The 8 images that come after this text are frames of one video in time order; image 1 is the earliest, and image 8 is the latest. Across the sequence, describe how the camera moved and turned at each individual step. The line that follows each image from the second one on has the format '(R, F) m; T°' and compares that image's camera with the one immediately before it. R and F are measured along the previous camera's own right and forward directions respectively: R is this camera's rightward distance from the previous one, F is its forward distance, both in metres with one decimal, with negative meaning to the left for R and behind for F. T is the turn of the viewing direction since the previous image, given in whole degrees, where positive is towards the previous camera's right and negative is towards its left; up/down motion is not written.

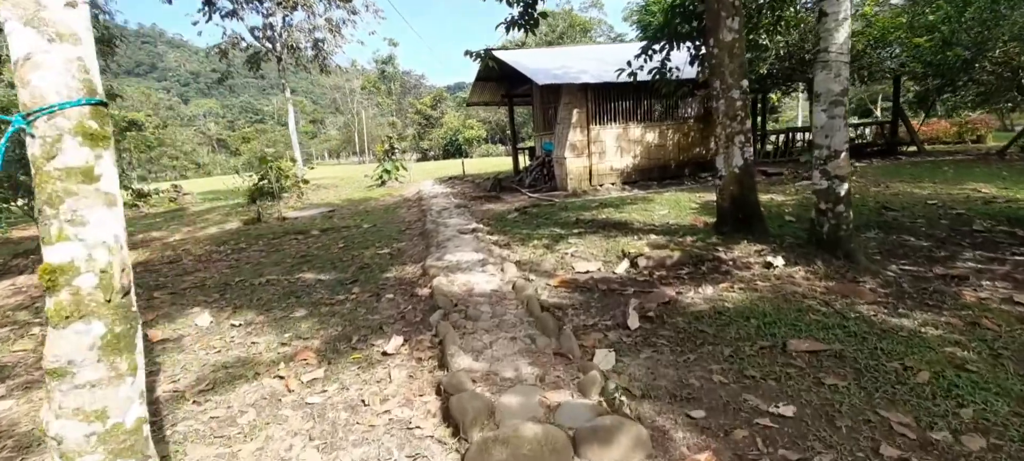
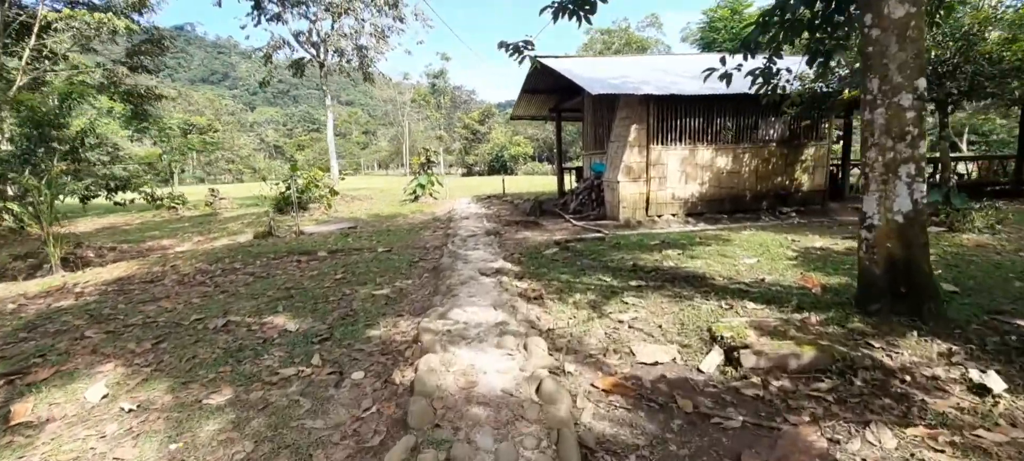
(+0.1, +1.5) m; -5°
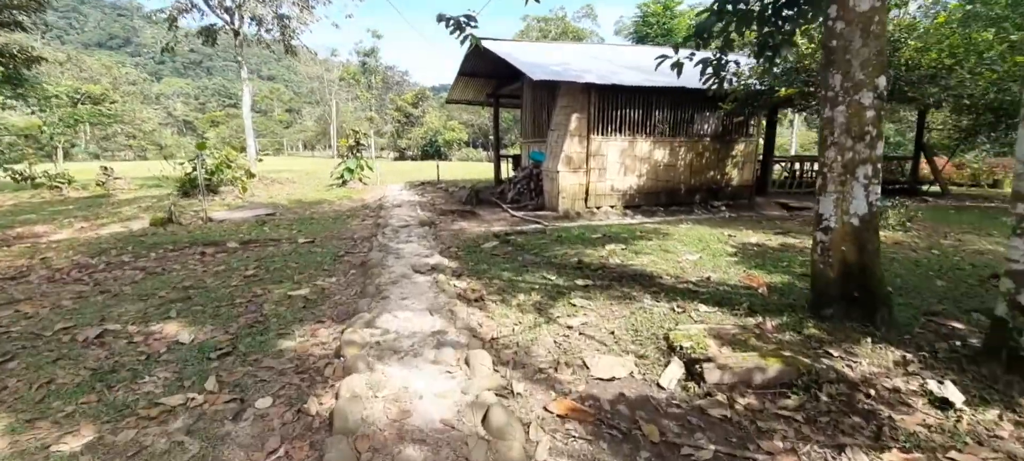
(0.0, +0.4) m; +8°
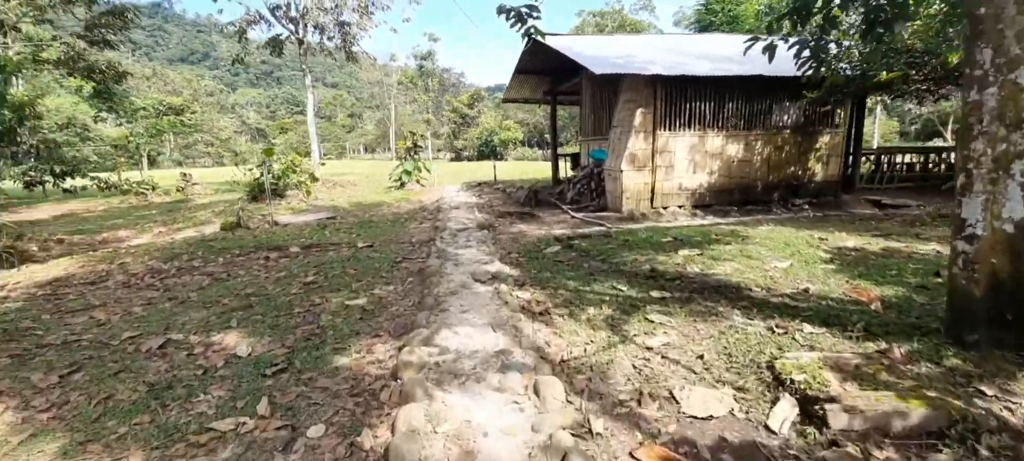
(-0.1, +0.3) m; -6°
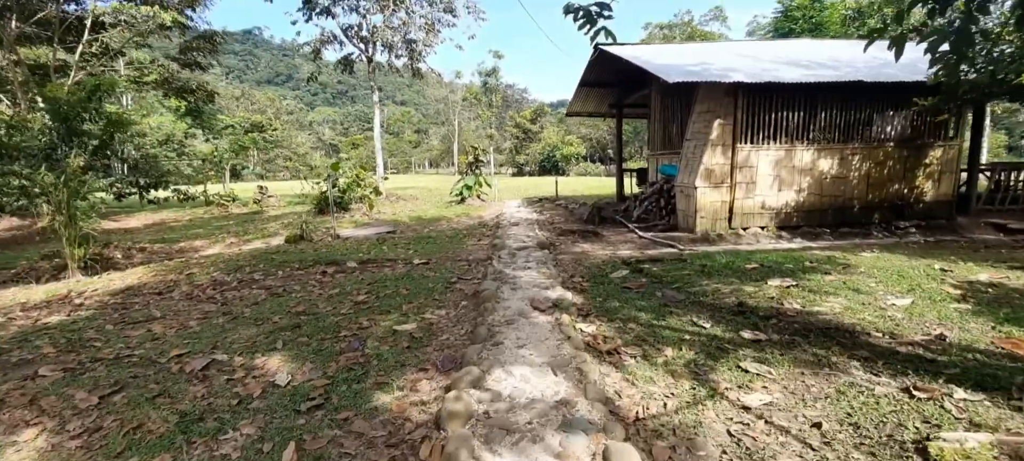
(0.0, +0.4) m; -7°
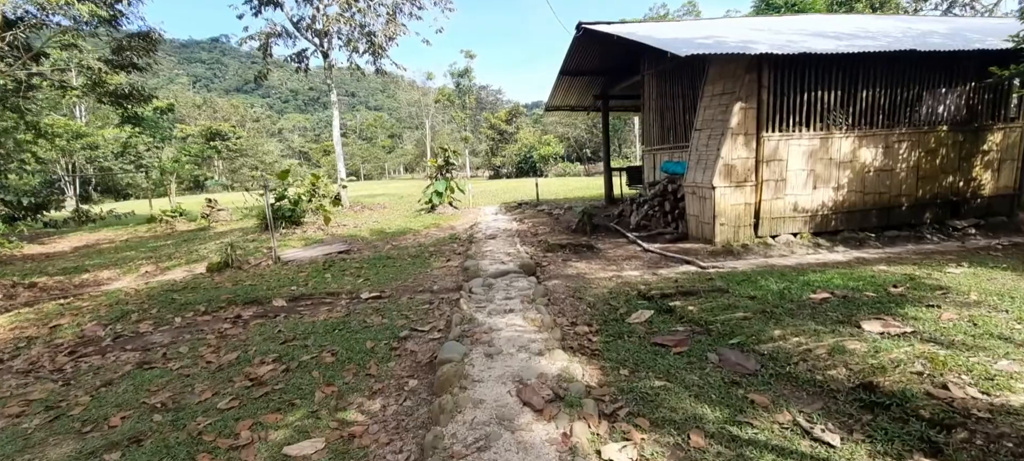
(0.0, +1.6) m; +2°
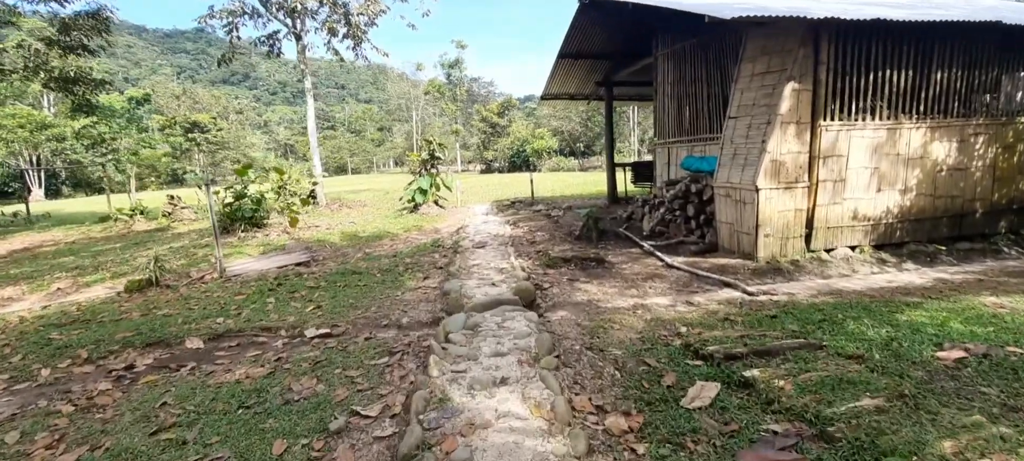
(0.0, +1.3) m; +1°
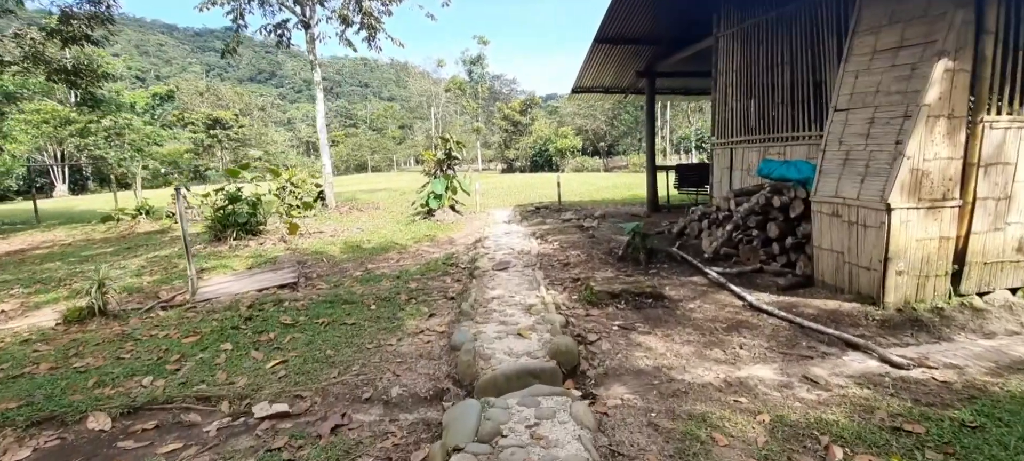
(-0.1, +1.3) m; -2°
